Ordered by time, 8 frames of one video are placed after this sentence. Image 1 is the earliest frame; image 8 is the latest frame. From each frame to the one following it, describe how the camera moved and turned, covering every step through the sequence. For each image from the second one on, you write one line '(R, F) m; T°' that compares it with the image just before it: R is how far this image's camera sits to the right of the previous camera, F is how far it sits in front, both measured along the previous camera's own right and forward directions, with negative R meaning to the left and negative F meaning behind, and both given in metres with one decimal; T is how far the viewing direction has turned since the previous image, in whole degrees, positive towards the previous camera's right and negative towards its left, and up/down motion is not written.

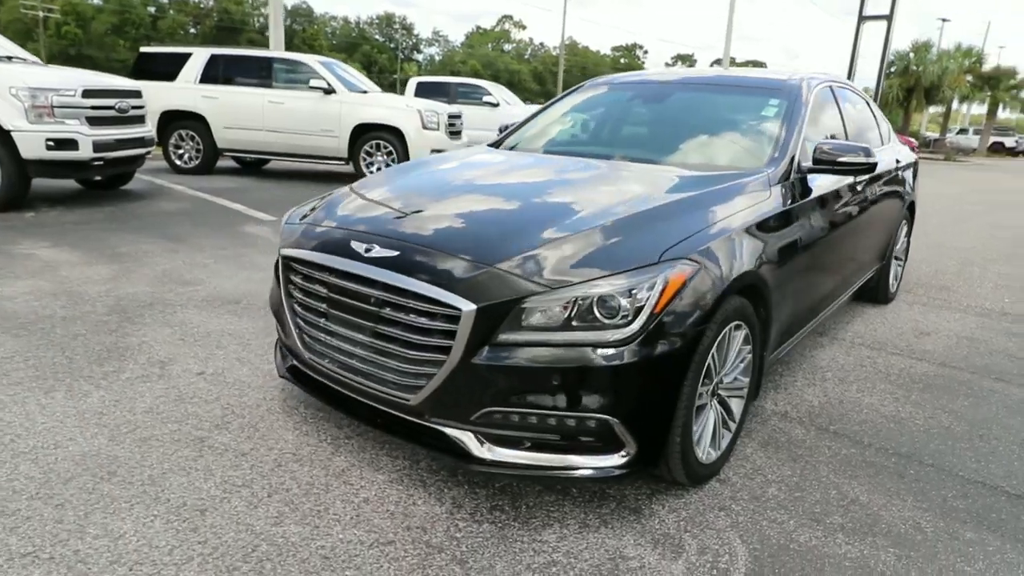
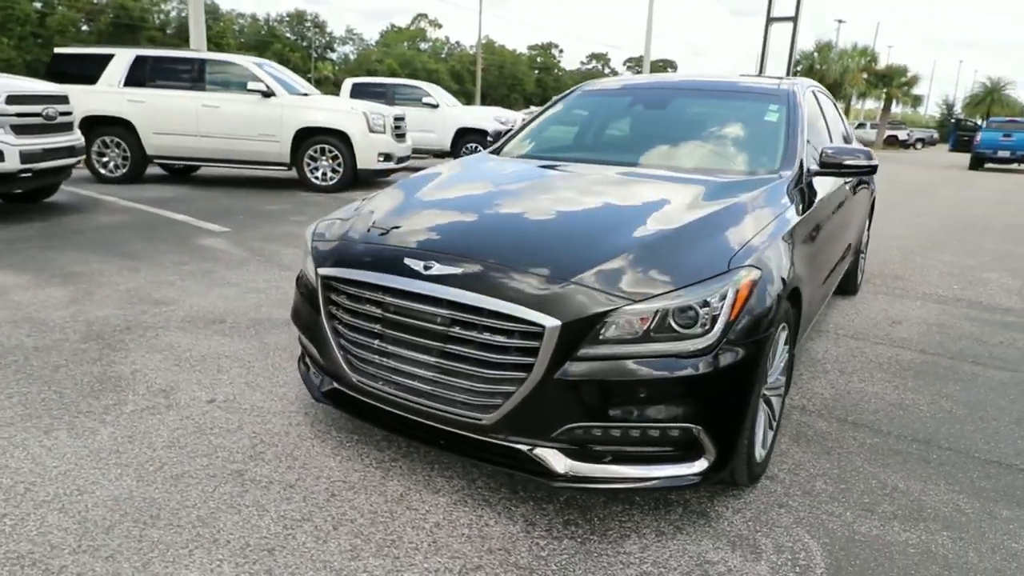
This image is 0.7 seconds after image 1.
(-0.5, +0.1) m; +7°
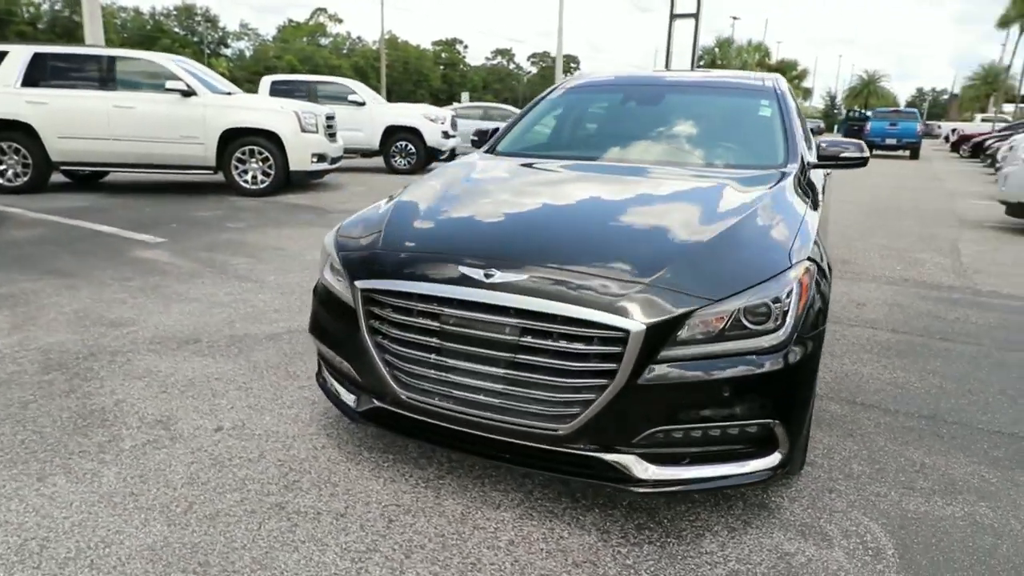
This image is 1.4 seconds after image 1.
(-0.5, +0.1) m; +7°
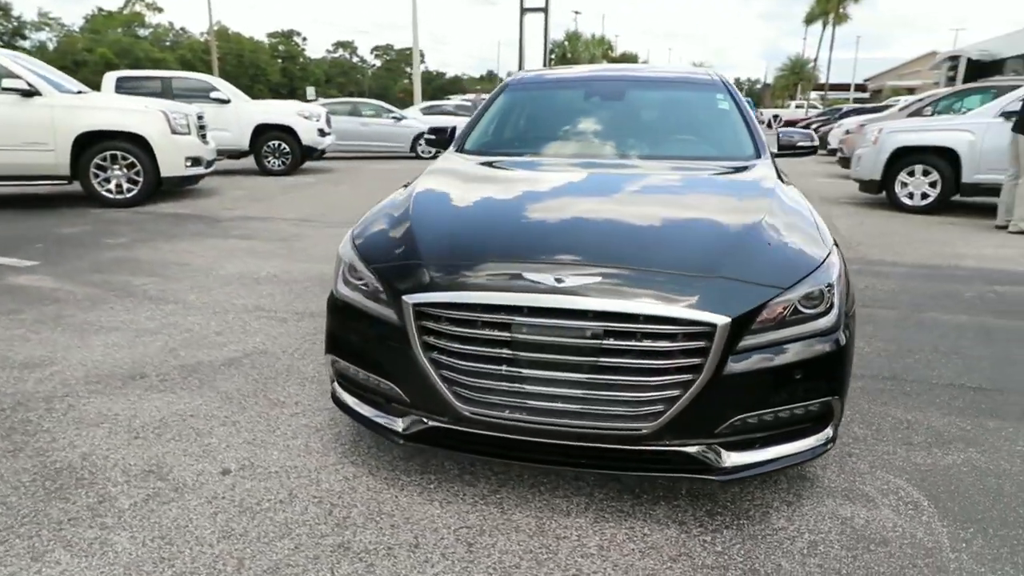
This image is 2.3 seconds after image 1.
(-0.7, +0.1) m; +12°
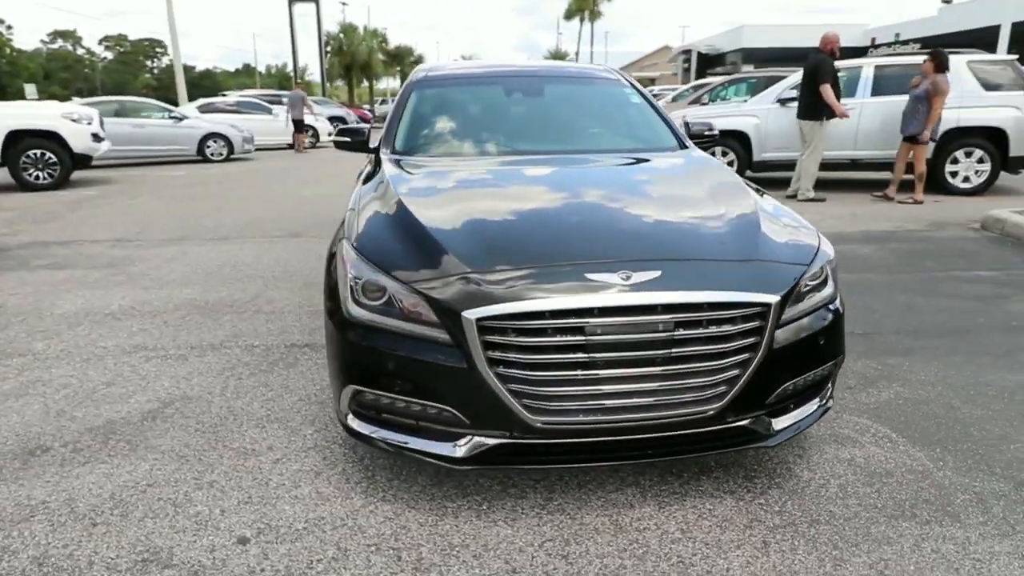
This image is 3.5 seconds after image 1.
(-1.0, +0.2) m; +18°
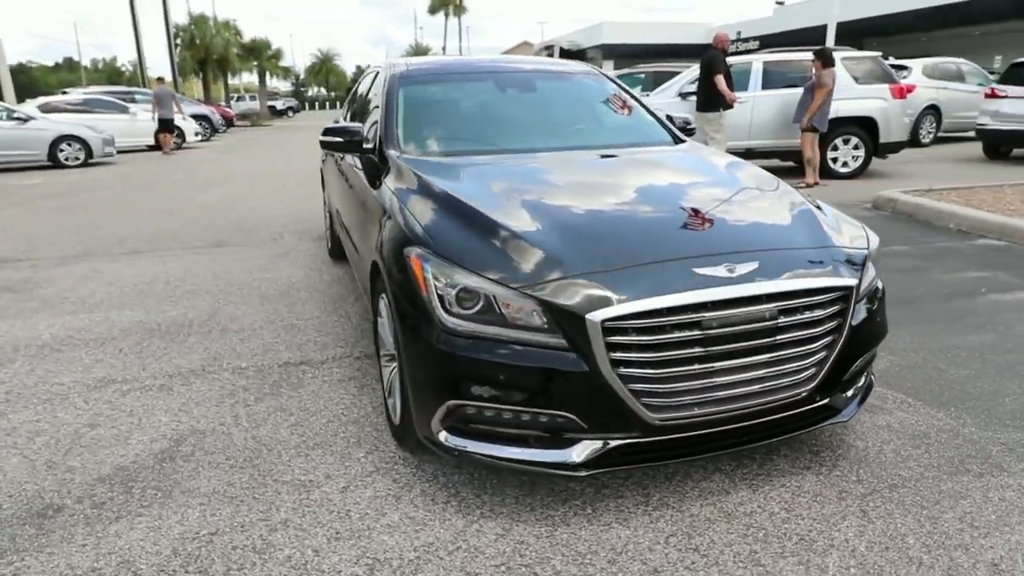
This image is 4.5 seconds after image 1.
(-0.8, +0.1) m; +11°
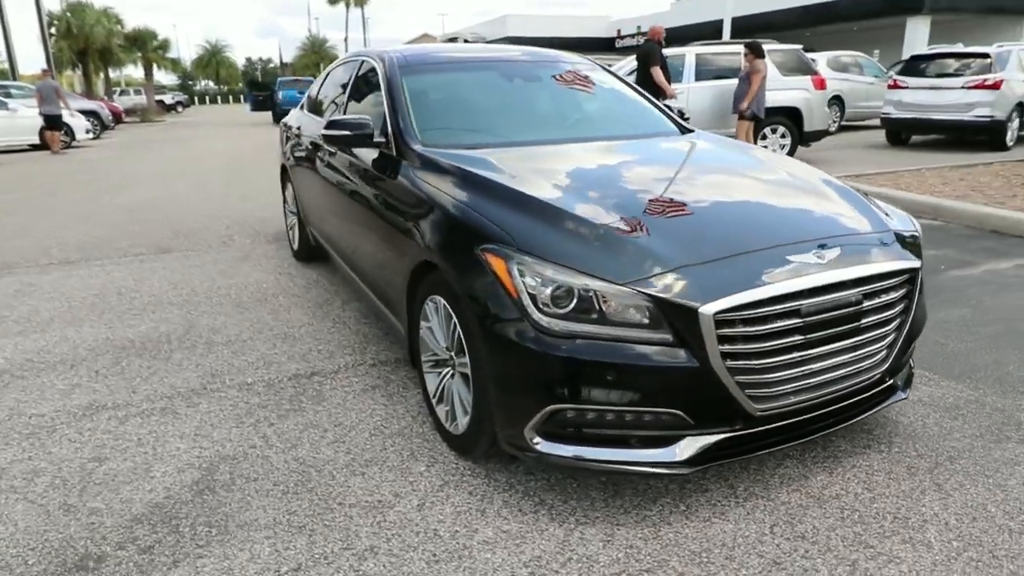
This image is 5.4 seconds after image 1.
(-0.7, +0.2) m; +8°
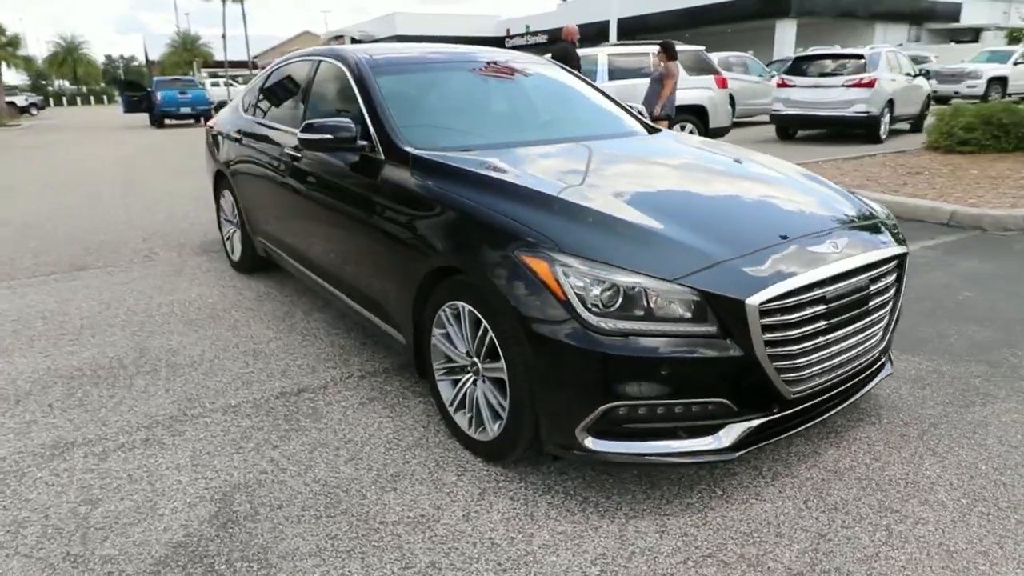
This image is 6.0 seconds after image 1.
(-0.5, +0.1) m; +9°
